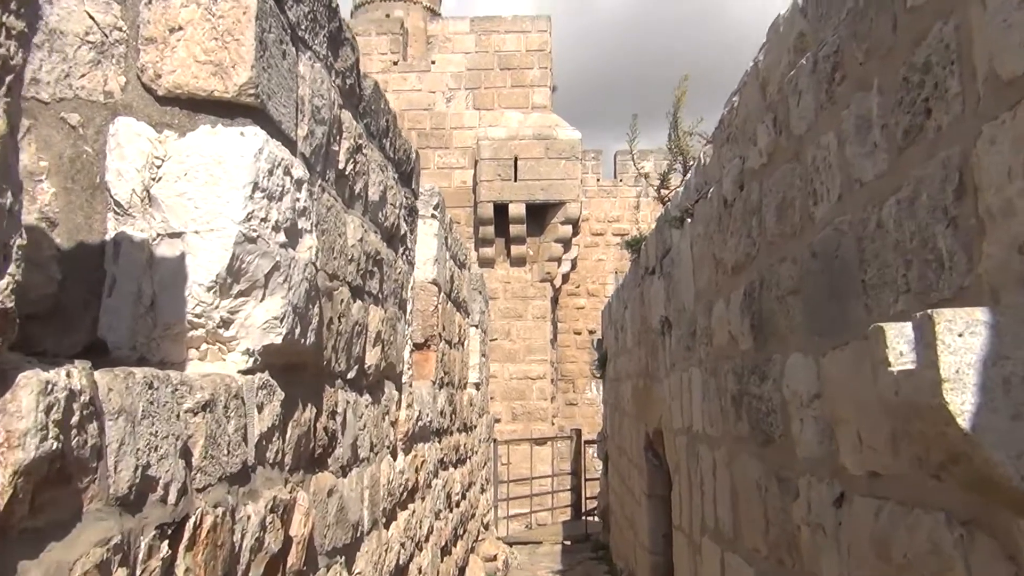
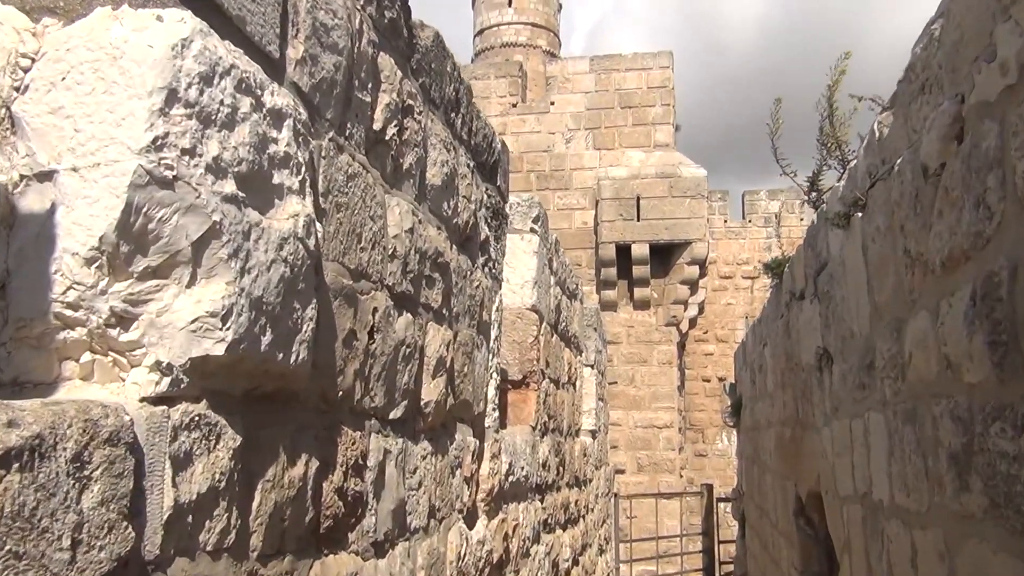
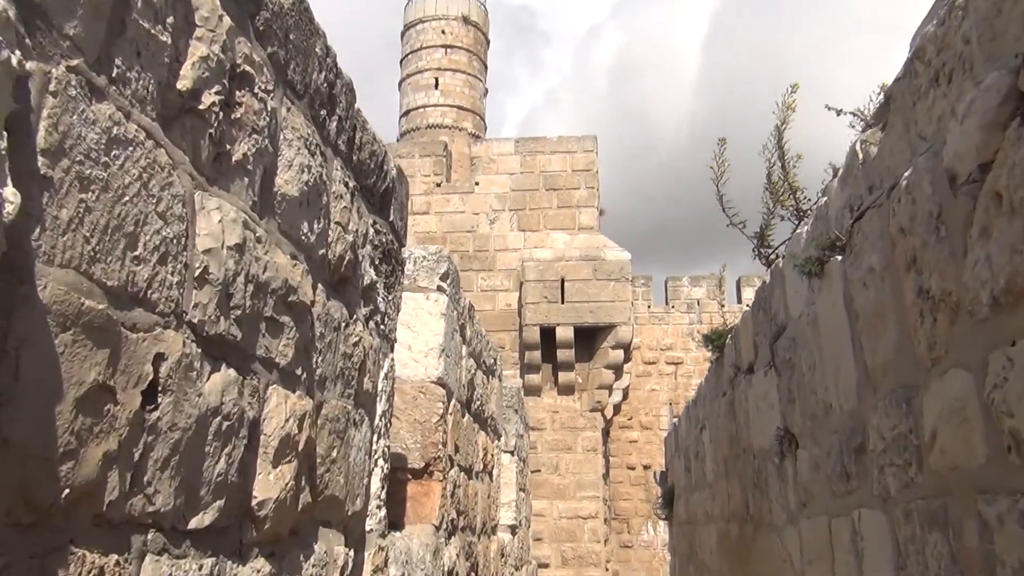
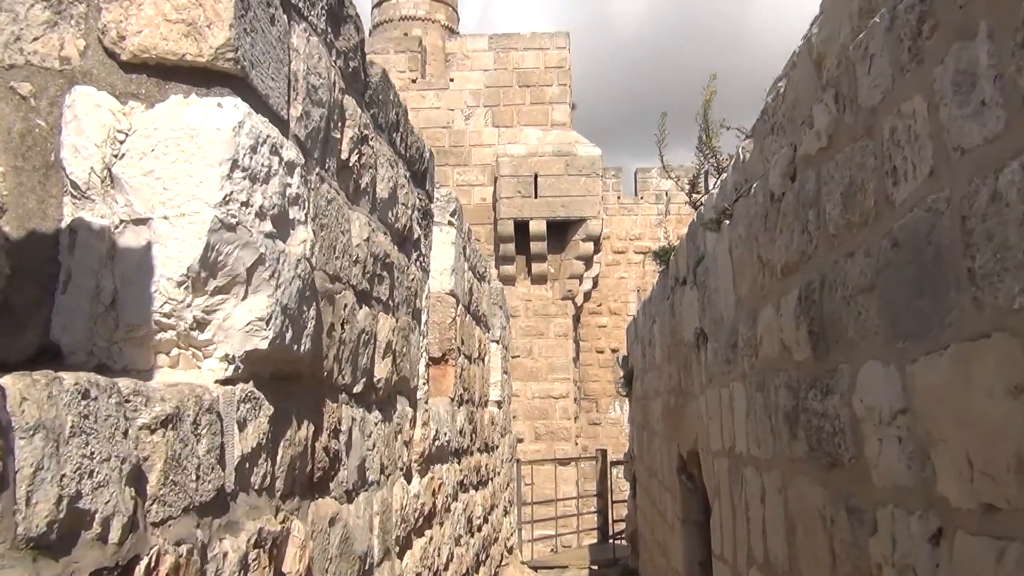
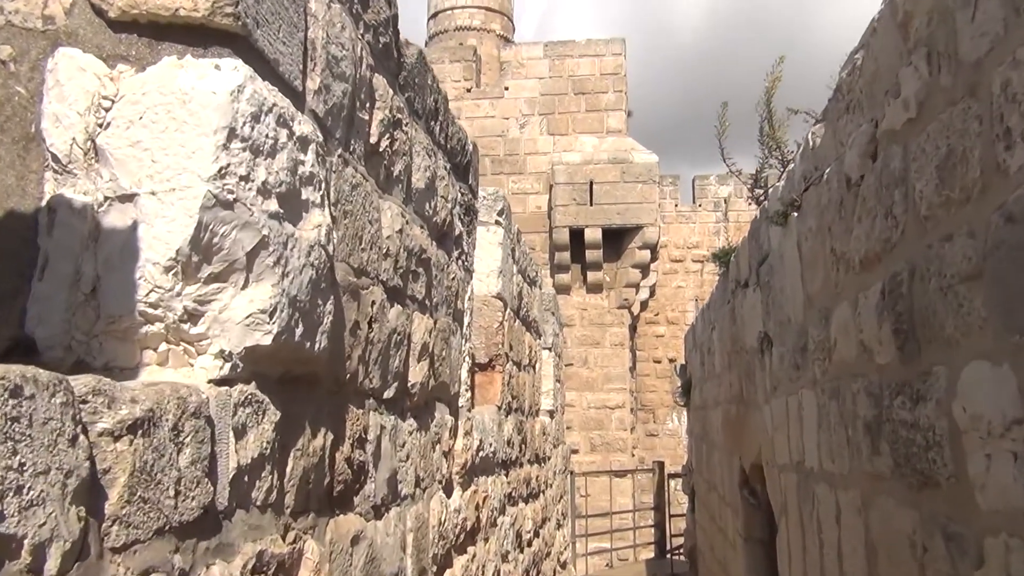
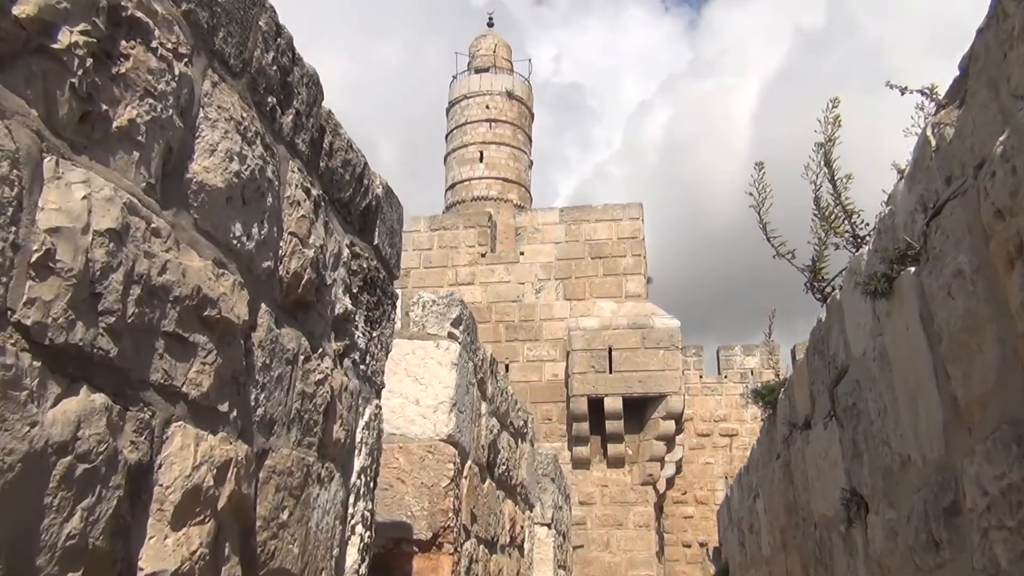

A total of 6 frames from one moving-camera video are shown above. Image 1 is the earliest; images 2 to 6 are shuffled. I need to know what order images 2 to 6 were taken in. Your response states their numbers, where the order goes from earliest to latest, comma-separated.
4, 5, 2, 3, 6
